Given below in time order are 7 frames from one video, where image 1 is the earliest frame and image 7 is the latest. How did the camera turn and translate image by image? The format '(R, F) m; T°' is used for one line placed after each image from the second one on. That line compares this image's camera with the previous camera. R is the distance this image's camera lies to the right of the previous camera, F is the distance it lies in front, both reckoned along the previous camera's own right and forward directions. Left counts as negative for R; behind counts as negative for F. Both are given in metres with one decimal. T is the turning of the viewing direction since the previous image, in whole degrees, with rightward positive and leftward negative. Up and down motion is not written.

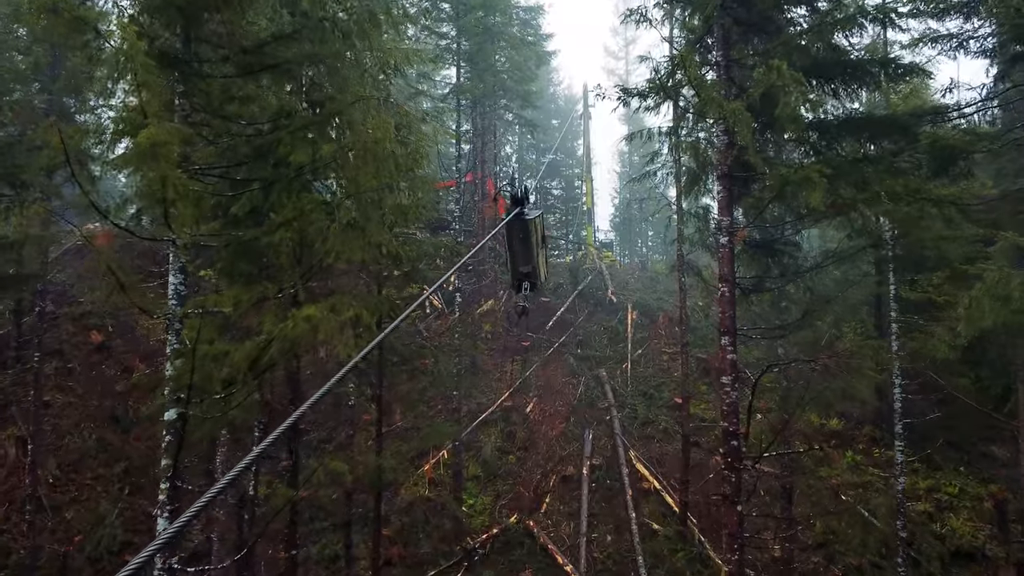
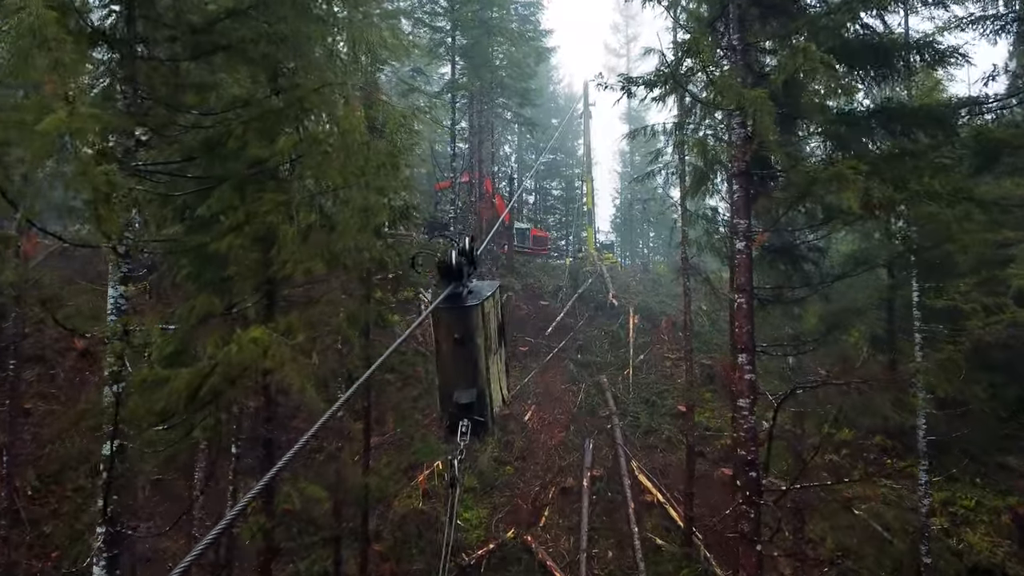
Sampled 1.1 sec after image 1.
(+0.1, +0.6) m; 0°
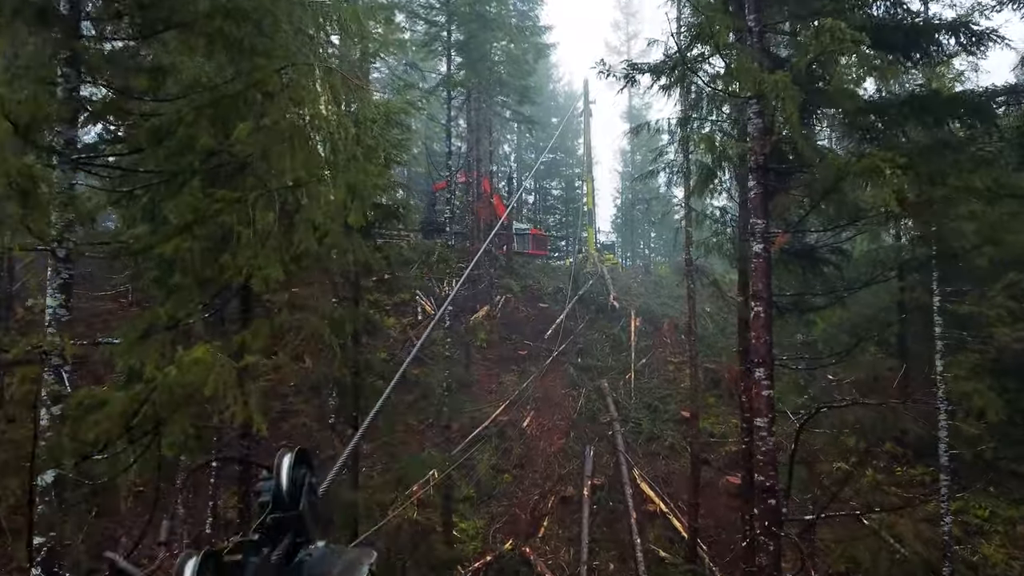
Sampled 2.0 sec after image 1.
(+0.1, +0.5) m; 0°
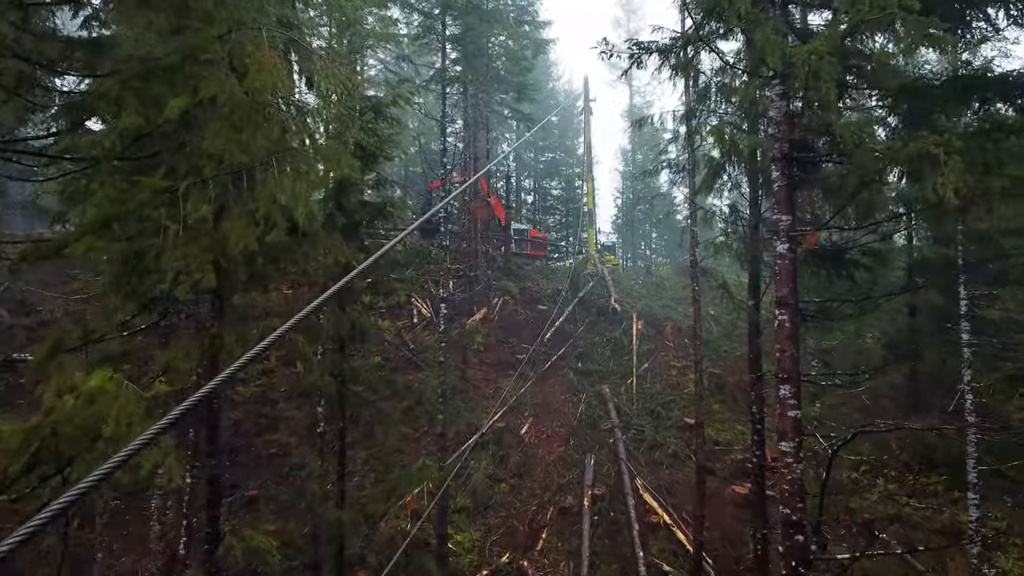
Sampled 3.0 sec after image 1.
(+0.1, +0.5) m; 0°
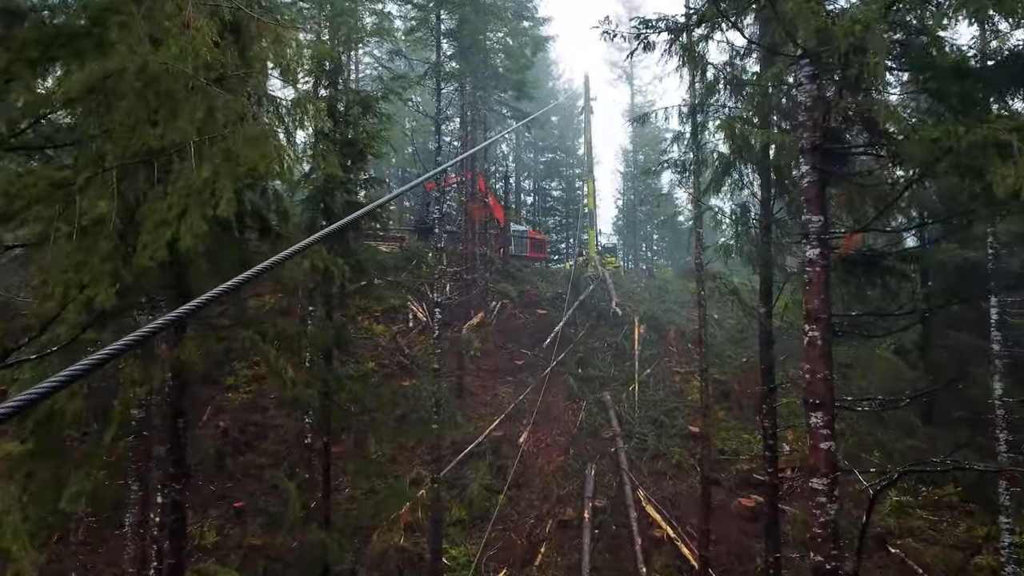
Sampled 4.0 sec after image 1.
(+0.1, +0.5) m; 0°
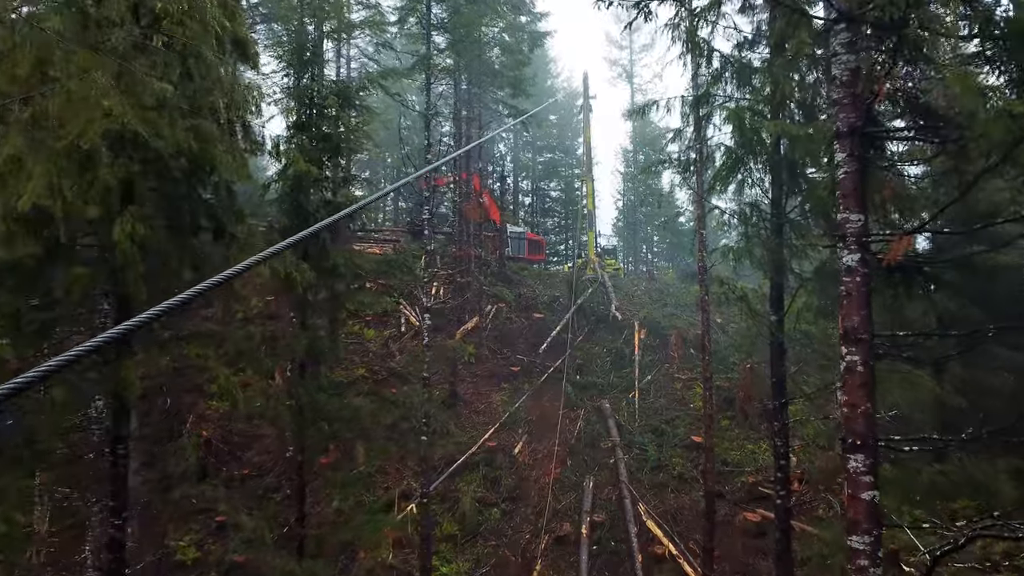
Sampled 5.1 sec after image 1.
(+0.1, +0.6) m; 0°
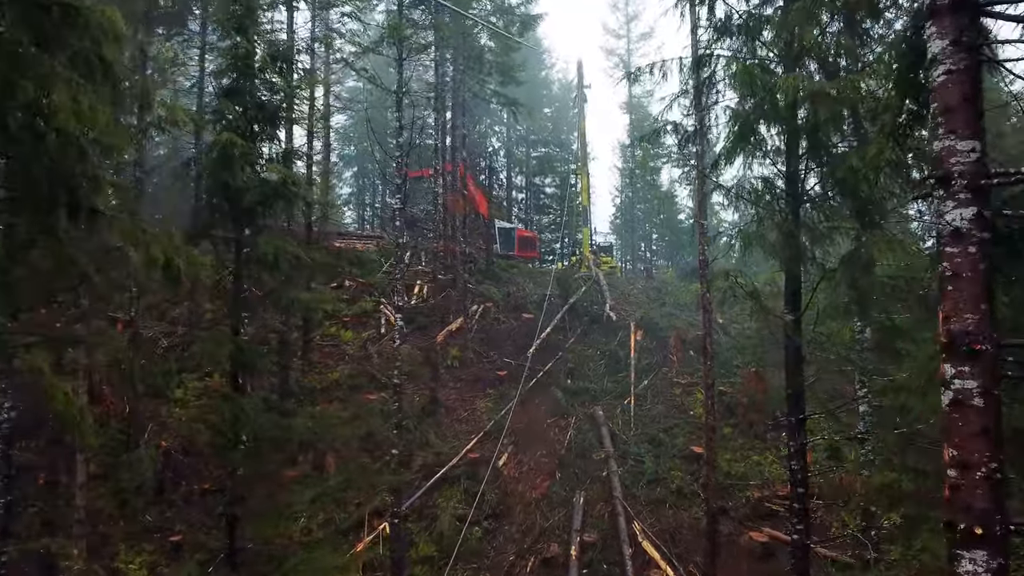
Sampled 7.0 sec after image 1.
(+0.3, +1.1) m; 0°
